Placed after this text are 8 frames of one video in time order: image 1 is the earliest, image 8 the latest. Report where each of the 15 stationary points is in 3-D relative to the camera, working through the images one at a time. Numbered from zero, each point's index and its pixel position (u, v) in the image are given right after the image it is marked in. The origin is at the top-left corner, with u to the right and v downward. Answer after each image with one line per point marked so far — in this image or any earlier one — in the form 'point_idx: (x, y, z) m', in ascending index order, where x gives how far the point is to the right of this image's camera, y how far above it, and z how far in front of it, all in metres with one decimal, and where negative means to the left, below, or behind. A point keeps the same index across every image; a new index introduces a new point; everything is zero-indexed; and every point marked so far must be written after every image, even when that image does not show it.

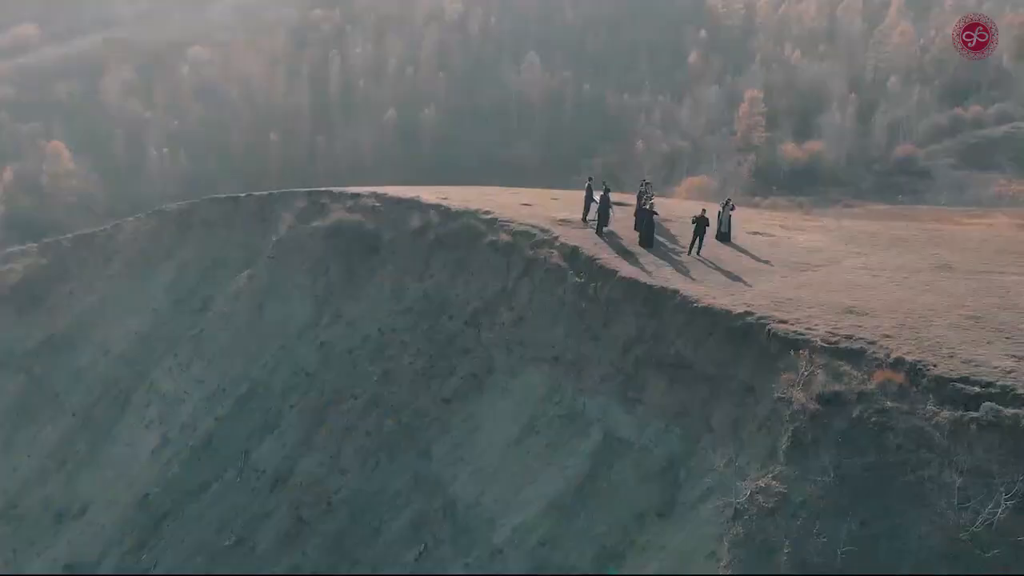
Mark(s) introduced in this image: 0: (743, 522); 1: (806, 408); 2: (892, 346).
0: (+2.5, -2.5, +12.9) m
1: (+3.3, -1.3, +13.6) m
2: (+4.5, -0.7, +14.1) m
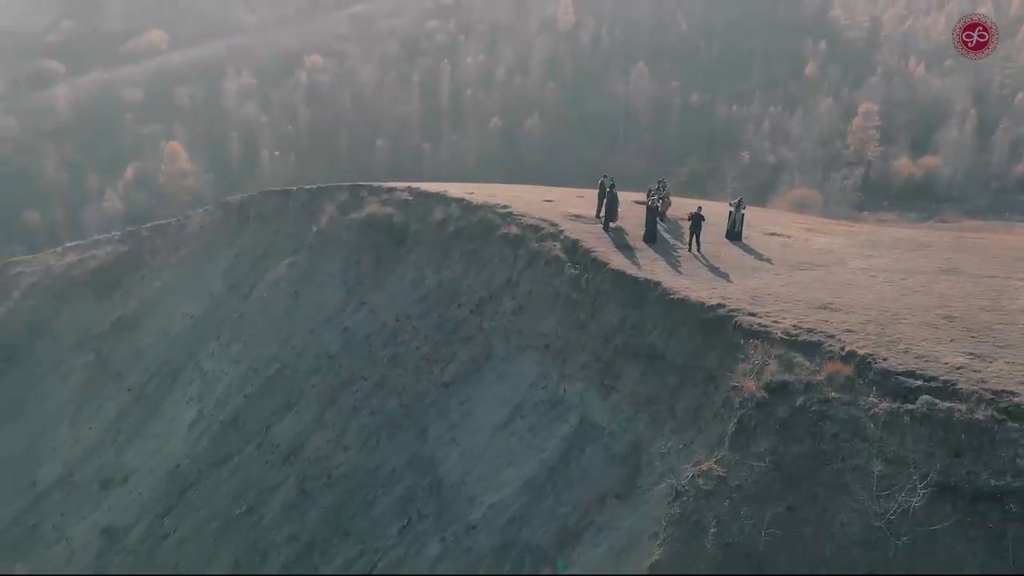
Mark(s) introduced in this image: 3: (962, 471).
0: (+1.9, -2.4, +13.3) m
1: (+2.8, -1.2, +13.8) m
2: (+4.0, -0.6, +14.2) m
3: (+4.5, -1.8, +11.8) m
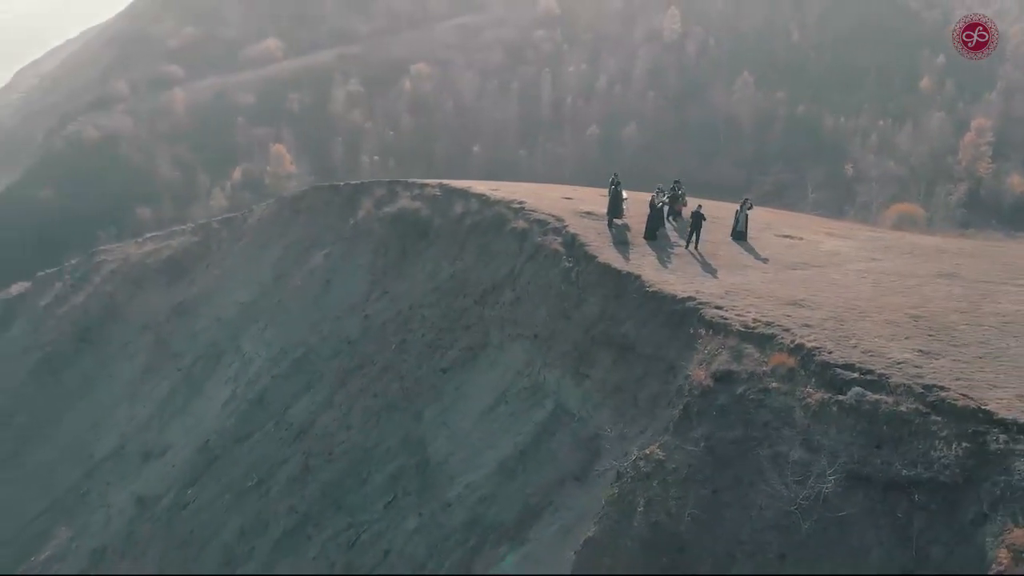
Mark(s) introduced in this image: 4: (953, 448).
0: (+1.3, -2.3, +13.7) m
1: (+2.2, -1.1, +14.1) m
2: (+3.5, -0.6, +14.4) m
3: (+3.7, -1.7, +11.9) m
4: (+4.3, -1.6, +11.5) m
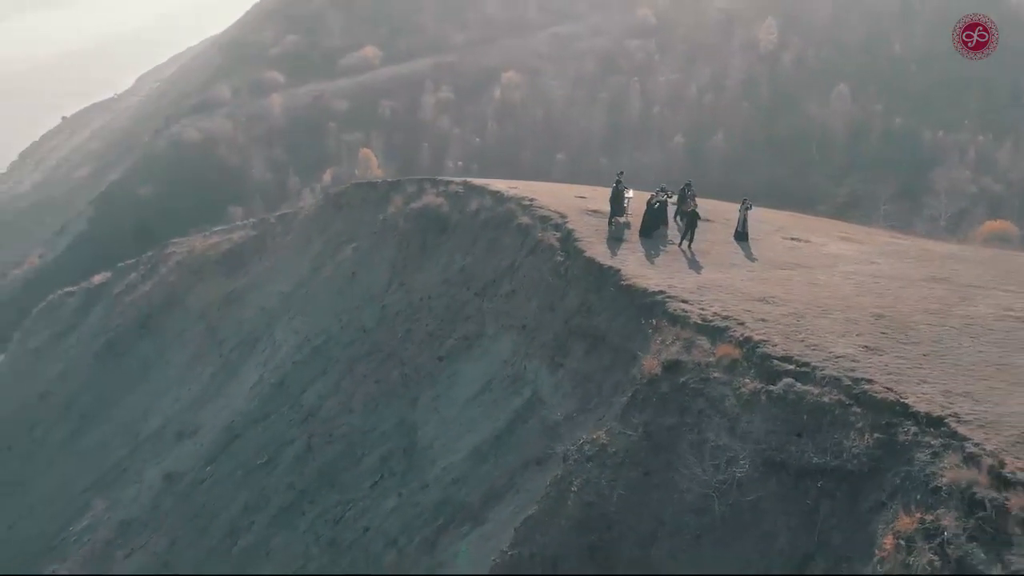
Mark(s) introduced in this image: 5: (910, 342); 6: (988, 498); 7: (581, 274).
0: (+0.7, -2.1, +14.1) m
1: (+1.7, -1.0, +14.5) m
2: (+3.0, -0.5, +14.6) m
3: (+2.9, -1.7, +12.1) m
4: (+3.5, -1.5, +11.7) m
5: (+4.7, -0.6, +14.1) m
6: (+4.0, -1.8, +10.1) m
7: (+1.1, +0.2, +17.9) m
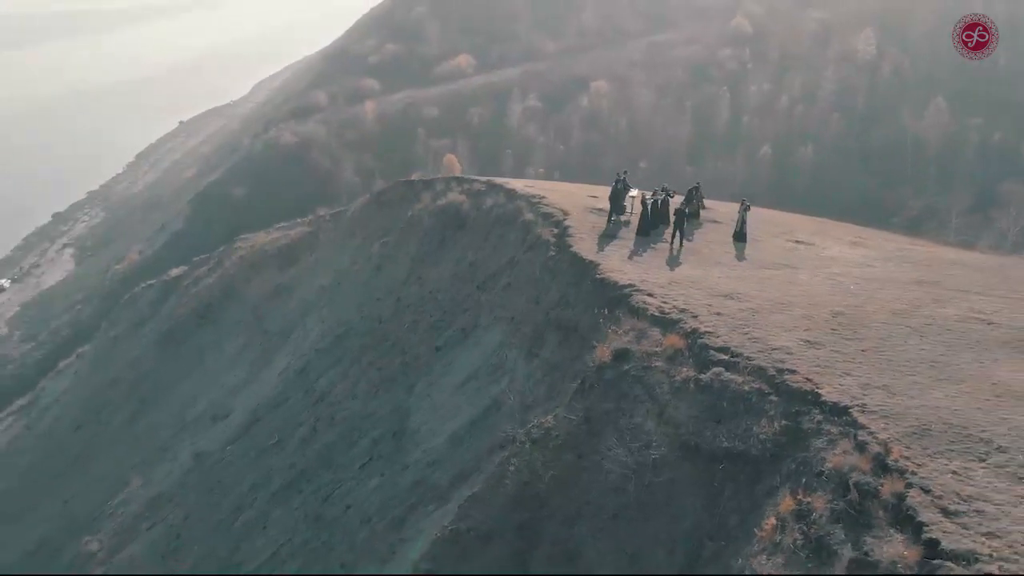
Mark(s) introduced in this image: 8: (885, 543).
0: (0.0, -2.0, +14.6) m
1: (+1.1, -0.9, +14.9) m
2: (+2.5, -0.4, +14.9) m
3: (+2.1, -1.6, +12.4) m
4: (+2.6, -1.4, +11.9) m
5: (+4.1, -0.6, +14.2) m
6: (+3.0, -1.7, +10.3) m
7: (+0.8, +0.3, +18.4) m
8: (+3.0, -2.0, +9.4) m
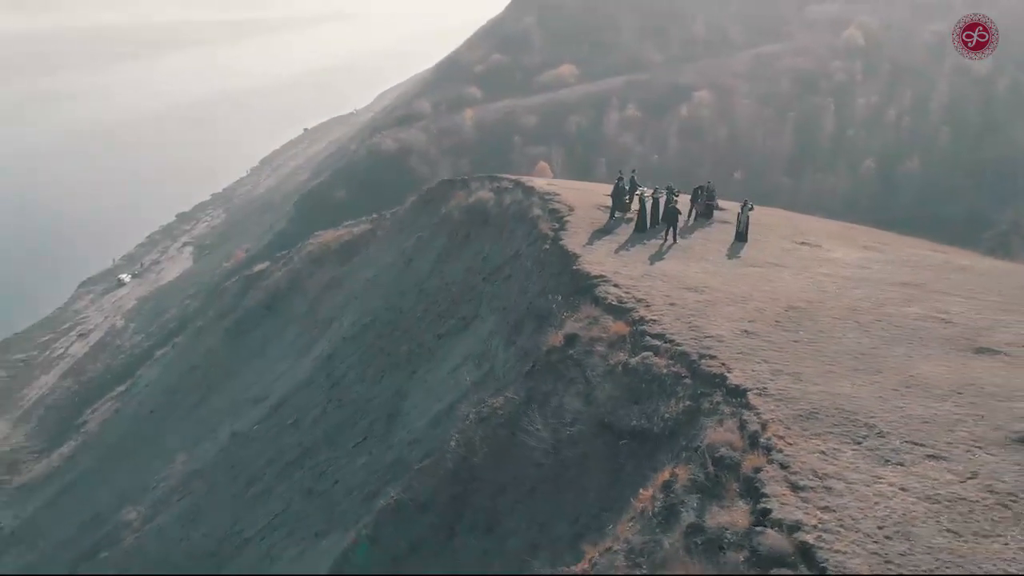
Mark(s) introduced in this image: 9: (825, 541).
0: (-0.6, -1.8, +15.2) m
1: (+0.5, -0.7, +15.4) m
2: (+1.9, -0.3, +15.3) m
3: (+1.2, -1.4, +12.9) m
4: (+1.7, -1.2, +12.3) m
5: (+3.5, -0.5, +14.4) m
6: (+1.9, -1.5, +10.6) m
7: (+0.7, +0.5, +18.9) m
8: (+1.8, -1.8, +9.7) m
9: (+2.3, -1.9, +8.8) m
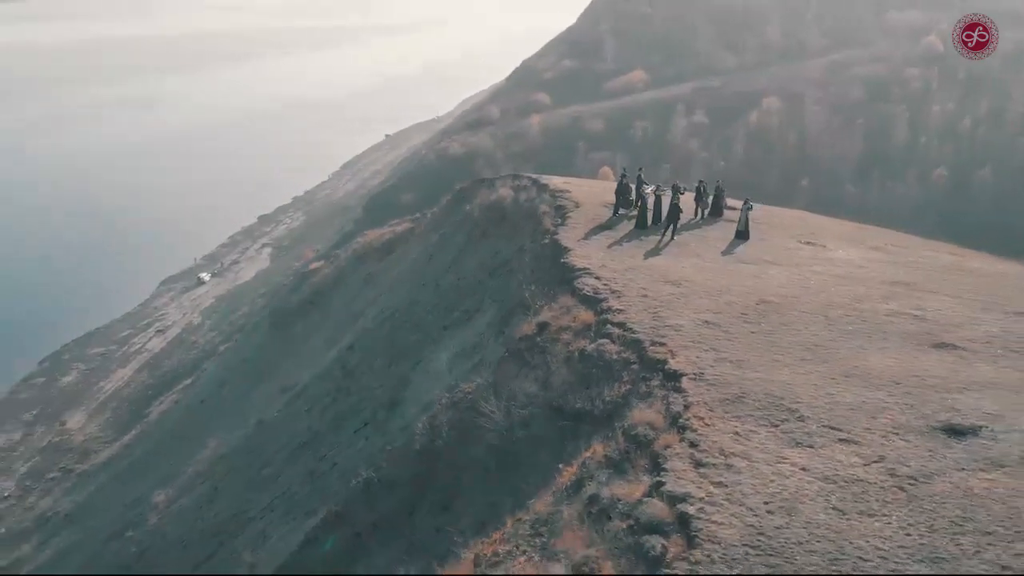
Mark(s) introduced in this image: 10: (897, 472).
0: (-1.0, -1.6, +15.7) m
1: (+0.2, -0.6, +15.8) m
2: (+1.6, -0.2, +15.6) m
3: (+0.7, -1.2, +13.2) m
4: (+1.1, -1.1, +12.6) m
5: (+3.0, -0.4, +14.6) m
6: (+1.2, -1.4, +10.9) m
7: (+0.6, +0.6, +19.3) m
8: (+1.0, -1.7, +10.0) m
9: (+1.5, -1.7, +9.1) m
10: (+3.3, -1.6, +10.0) m
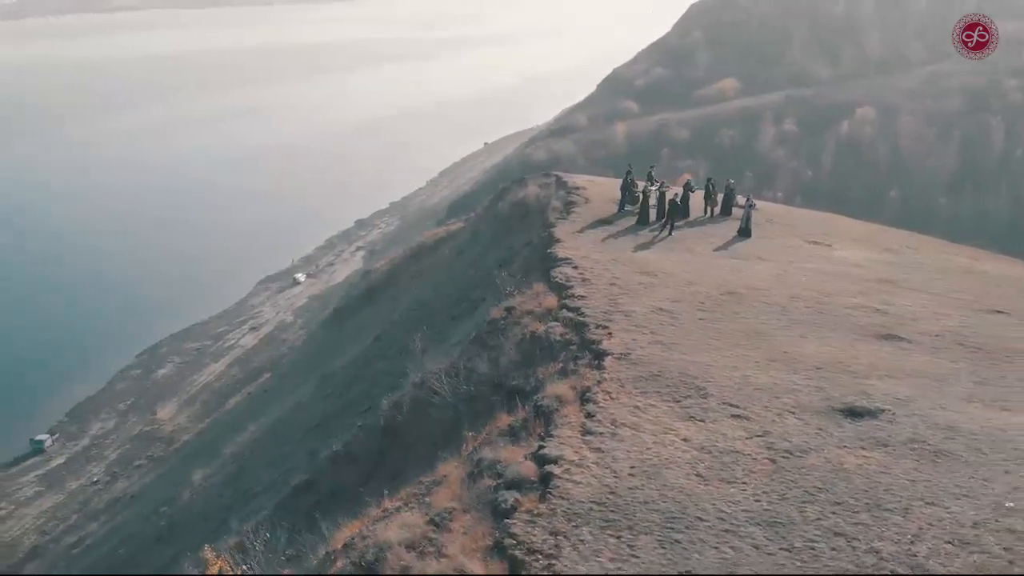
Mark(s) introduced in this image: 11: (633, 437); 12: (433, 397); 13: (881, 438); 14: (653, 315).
0: (-1.4, -1.4, +16.4) m
1: (-0.2, -0.4, +16.4) m
2: (+1.1, 0.0, +16.1) m
3: (0.0, -1.0, +13.8) m
4: (+0.4, -0.9, +13.1) m
5: (+2.5, -0.3, +14.9) m
6: (+0.3, -1.2, +11.4) m
7: (+0.5, +0.7, +19.8) m
8: (0.0, -1.4, +10.6) m
9: (+0.5, -1.5, +9.6) m
10: (+2.3, -1.4, +10.4) m
11: (+1.1, -1.3, +10.5) m
12: (-1.0, -1.4, +15.0) m
13: (+3.4, -1.4, +10.7) m
14: (+1.8, -0.3, +14.6) m
